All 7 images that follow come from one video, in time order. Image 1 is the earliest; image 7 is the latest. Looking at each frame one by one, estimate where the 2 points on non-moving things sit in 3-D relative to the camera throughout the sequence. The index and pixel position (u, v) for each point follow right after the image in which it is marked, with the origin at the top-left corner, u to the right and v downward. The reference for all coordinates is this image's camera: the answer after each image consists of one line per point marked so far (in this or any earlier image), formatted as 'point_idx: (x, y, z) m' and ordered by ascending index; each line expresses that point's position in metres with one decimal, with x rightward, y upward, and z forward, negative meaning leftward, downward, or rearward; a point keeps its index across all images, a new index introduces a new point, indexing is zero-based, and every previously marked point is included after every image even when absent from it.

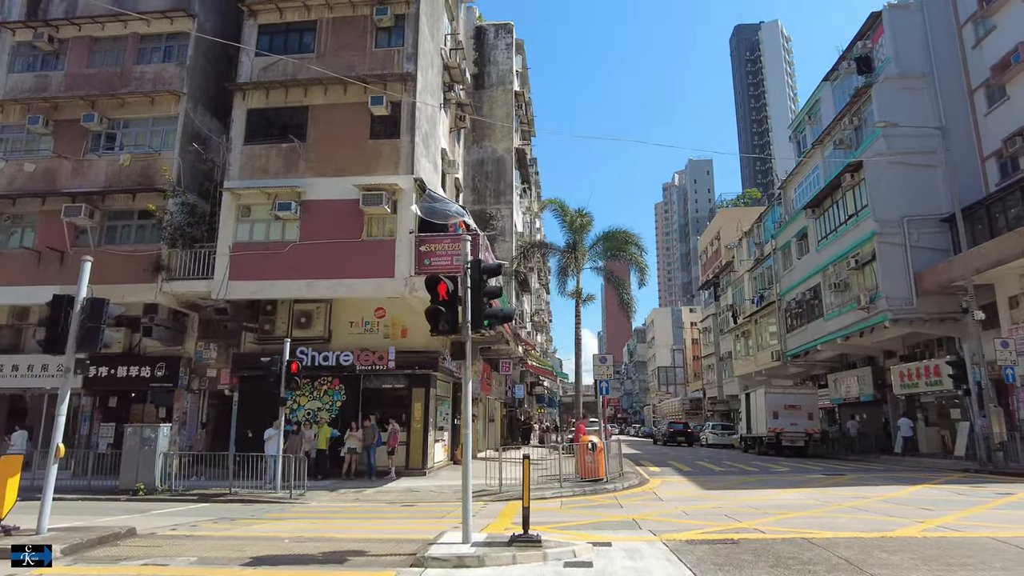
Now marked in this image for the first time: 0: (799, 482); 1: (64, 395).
0: (+8.1, -5.4, +18.4) m
1: (-6.4, -1.5, +9.2) m
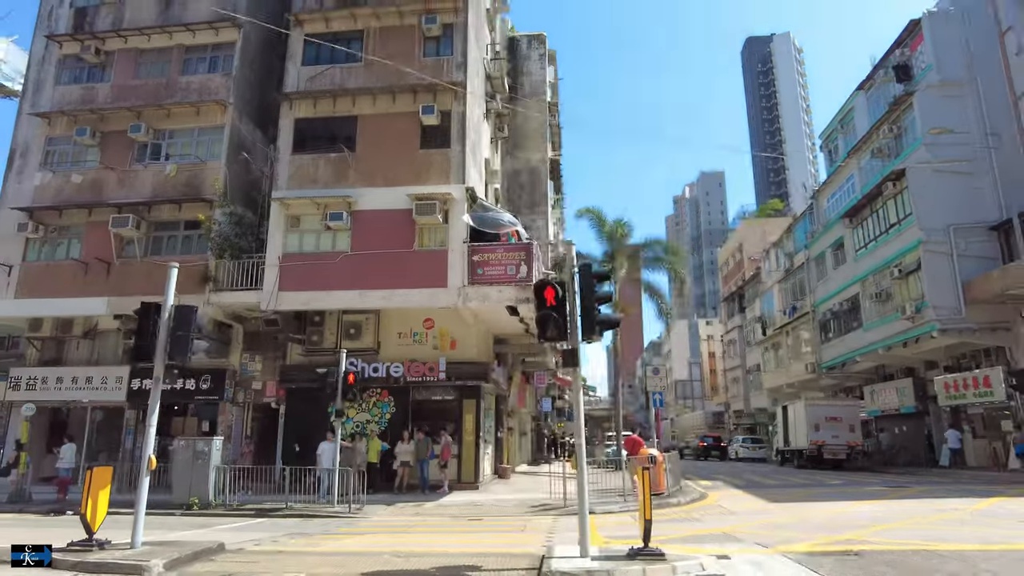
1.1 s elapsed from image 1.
0: (+9.6, -5.7, +18.0) m
1: (-5.0, -1.6, +9.0) m
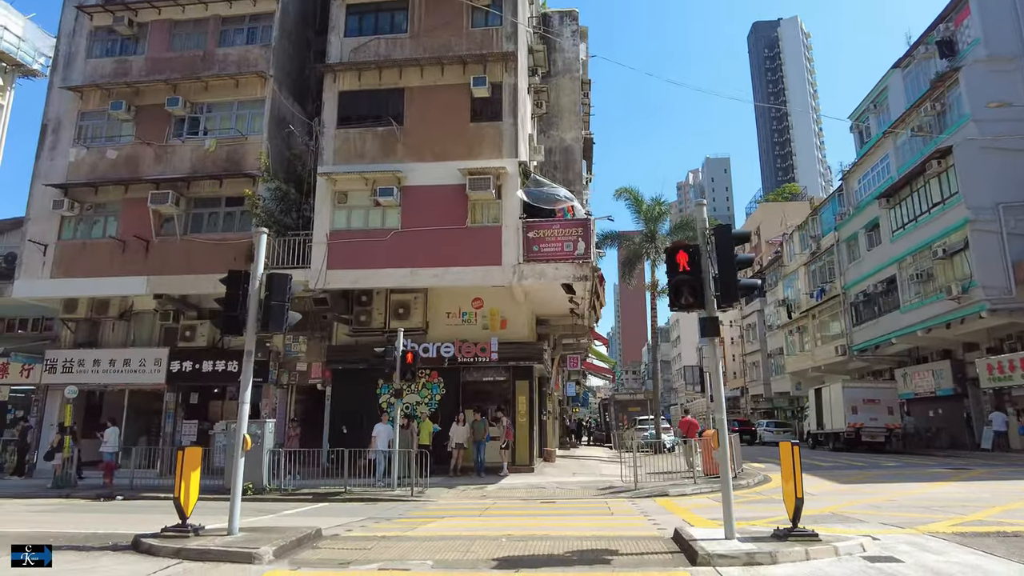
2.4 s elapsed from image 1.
0: (+11.1, -5.1, +17.6) m
1: (-3.4, -1.2, +8.4) m
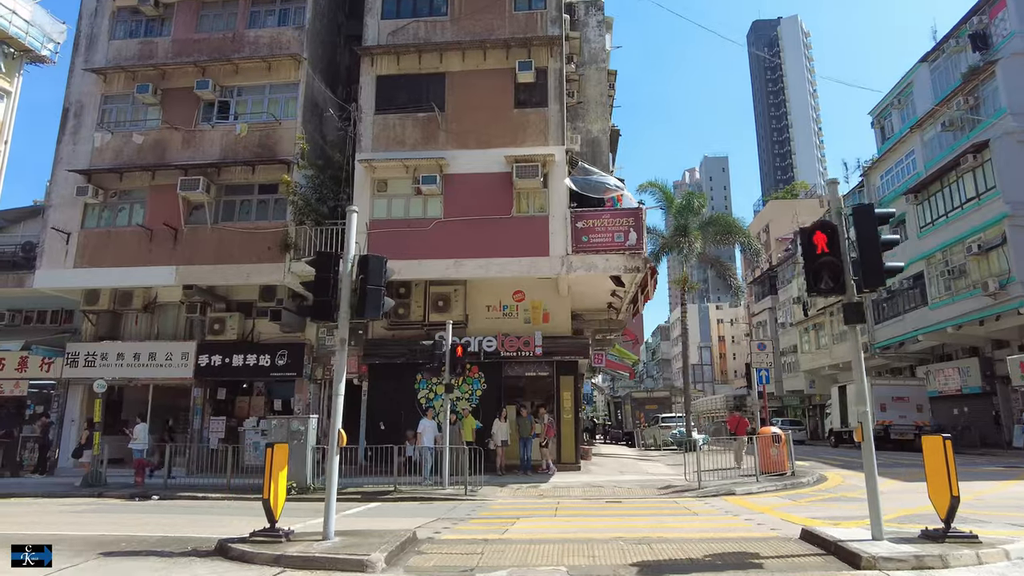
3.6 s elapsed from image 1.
0: (+12.3, -4.9, +17.2) m
1: (-2.1, -1.0, +7.8) m
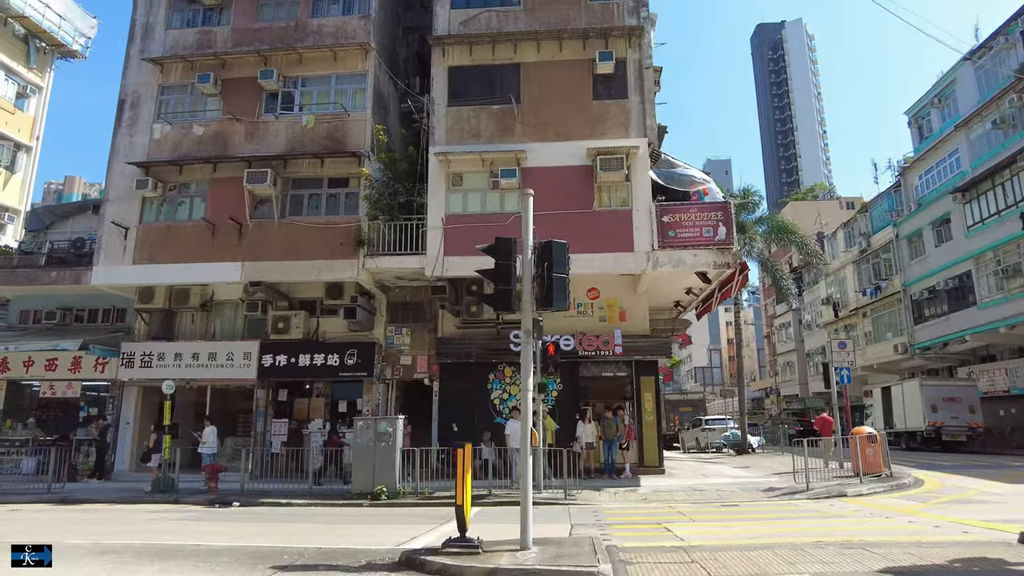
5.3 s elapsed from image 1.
0: (+14.4, -4.8, +16.7) m
1: (+0.1, -0.9, +7.2) m
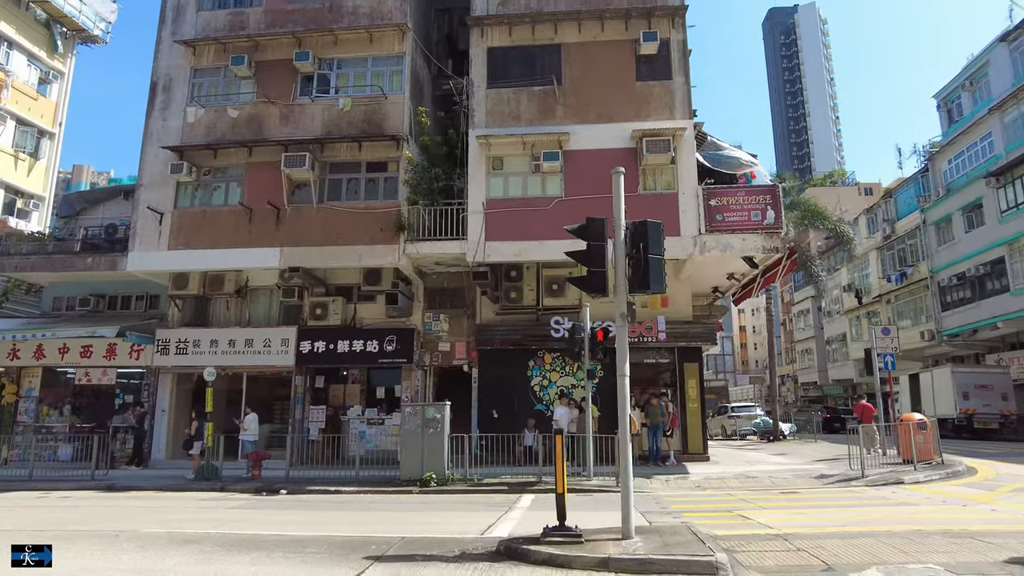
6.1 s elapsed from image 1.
0: (+15.5, -4.4, +16.5) m
1: (+1.2, -0.7, +6.9) m
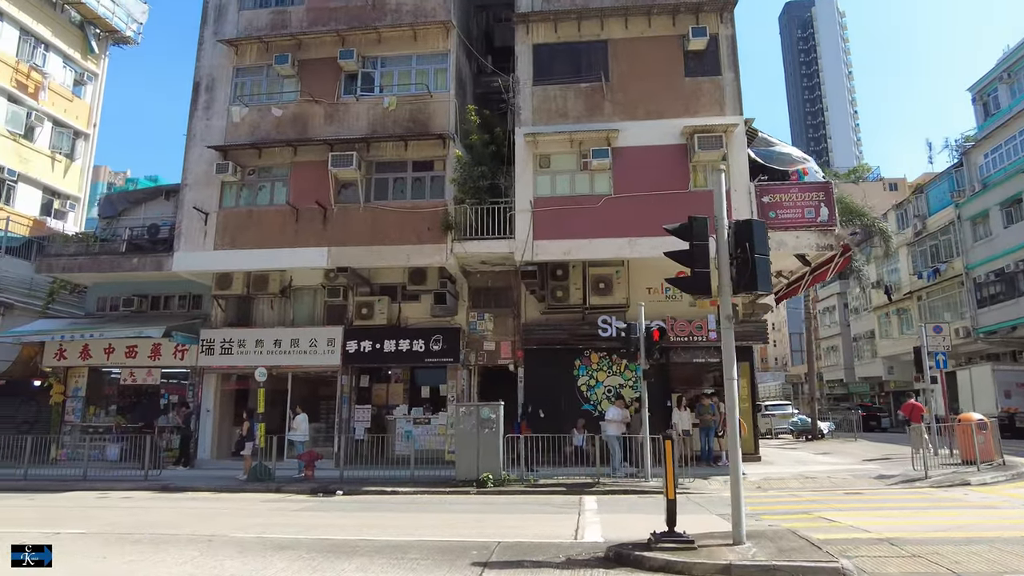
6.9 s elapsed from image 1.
0: (+16.7, -4.3, +16.1) m
1: (+2.2, -0.7, +6.8) m
